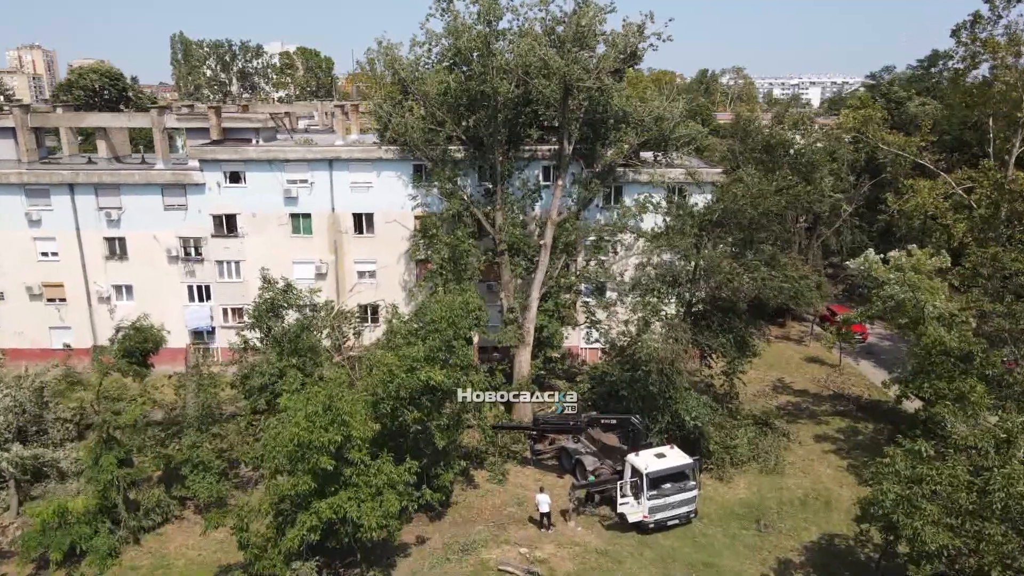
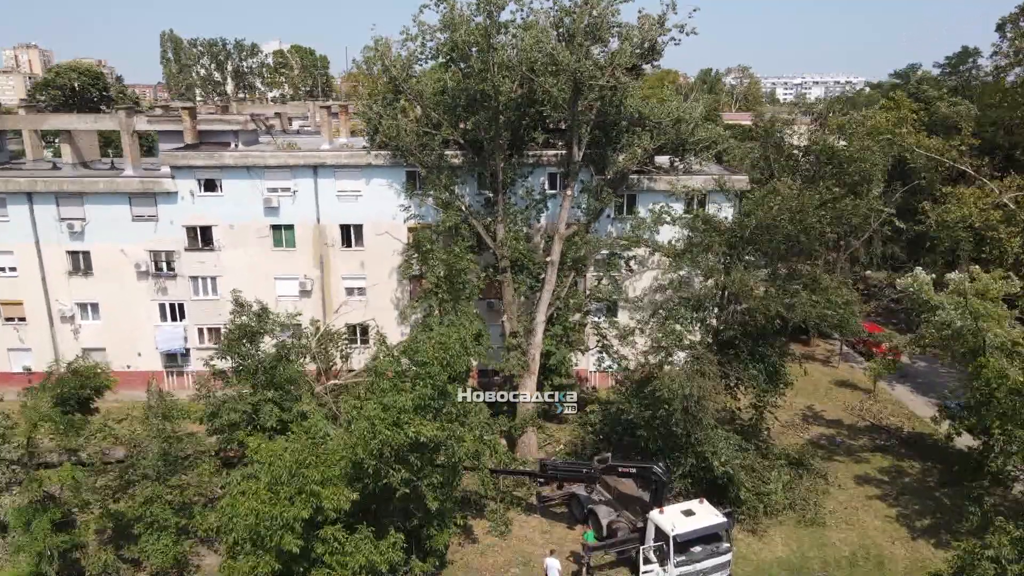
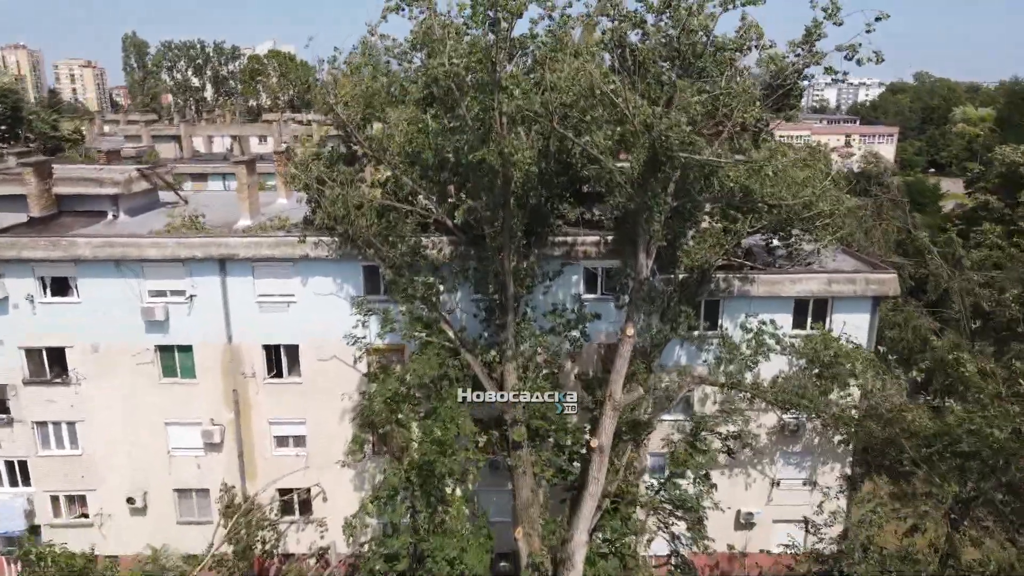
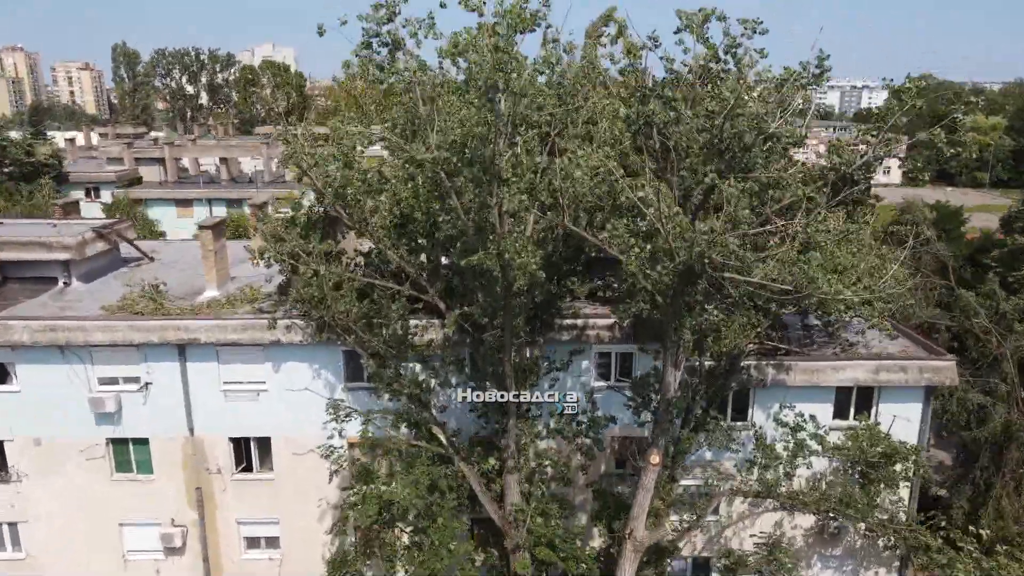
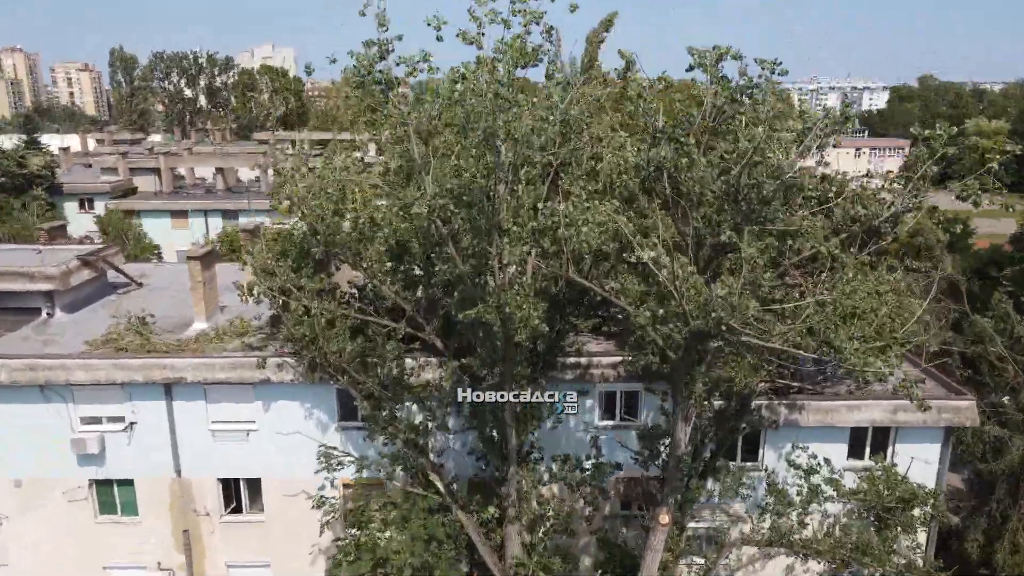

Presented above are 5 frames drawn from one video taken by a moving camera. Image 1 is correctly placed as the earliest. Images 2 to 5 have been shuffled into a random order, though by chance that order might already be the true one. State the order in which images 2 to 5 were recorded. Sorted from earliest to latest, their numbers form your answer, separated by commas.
2, 3, 4, 5
